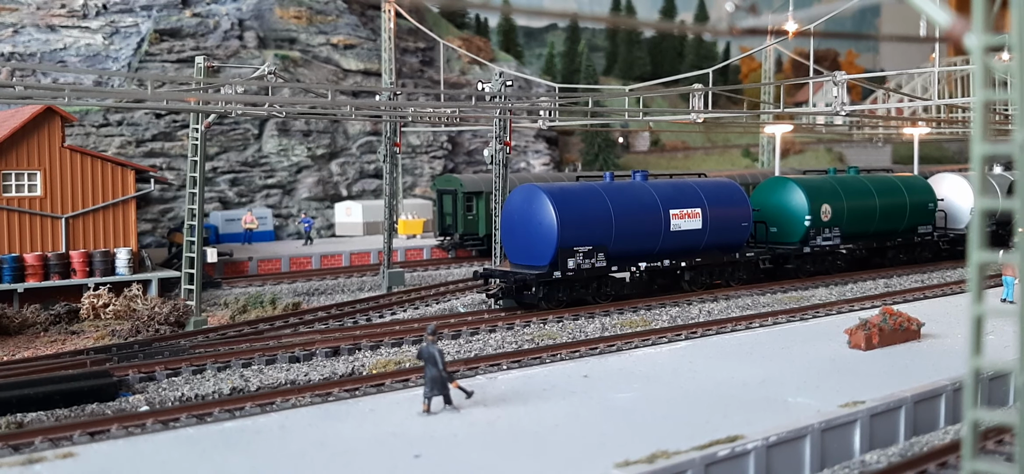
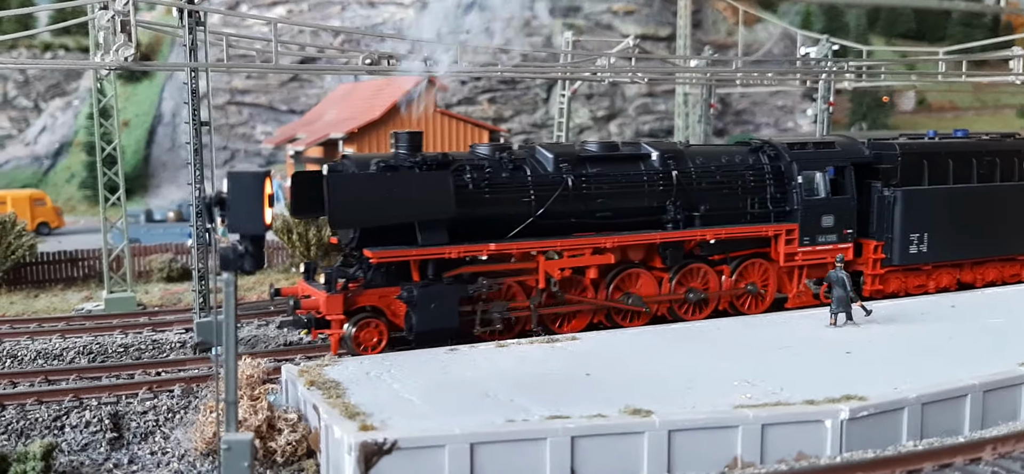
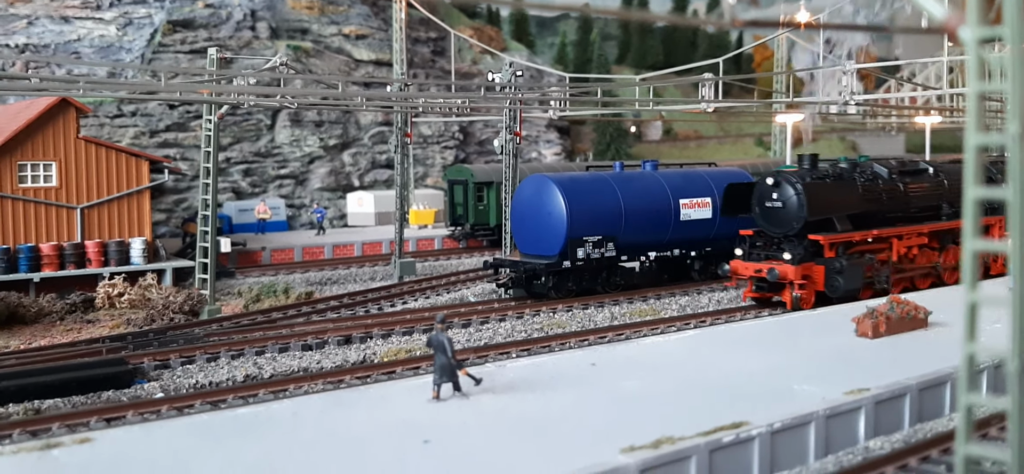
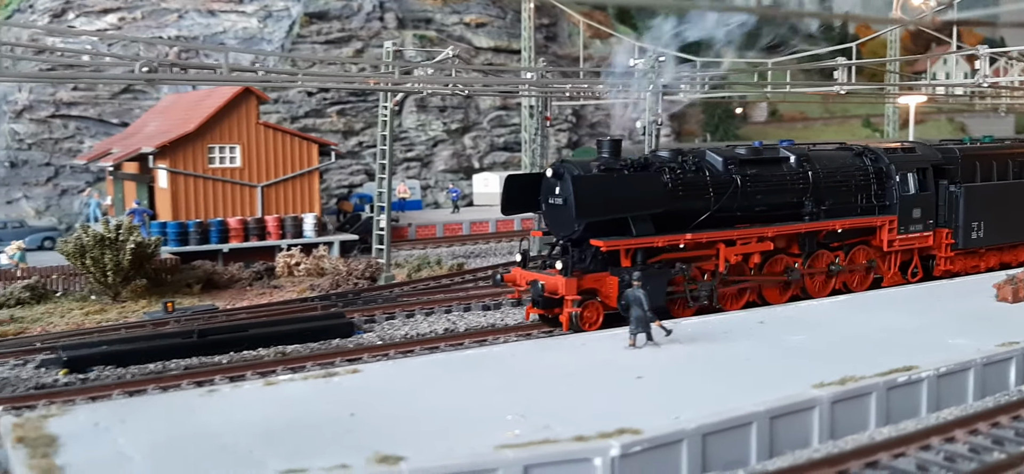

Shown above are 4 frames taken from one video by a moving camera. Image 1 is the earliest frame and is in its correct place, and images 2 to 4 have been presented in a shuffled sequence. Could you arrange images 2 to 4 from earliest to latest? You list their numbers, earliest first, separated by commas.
3, 4, 2
